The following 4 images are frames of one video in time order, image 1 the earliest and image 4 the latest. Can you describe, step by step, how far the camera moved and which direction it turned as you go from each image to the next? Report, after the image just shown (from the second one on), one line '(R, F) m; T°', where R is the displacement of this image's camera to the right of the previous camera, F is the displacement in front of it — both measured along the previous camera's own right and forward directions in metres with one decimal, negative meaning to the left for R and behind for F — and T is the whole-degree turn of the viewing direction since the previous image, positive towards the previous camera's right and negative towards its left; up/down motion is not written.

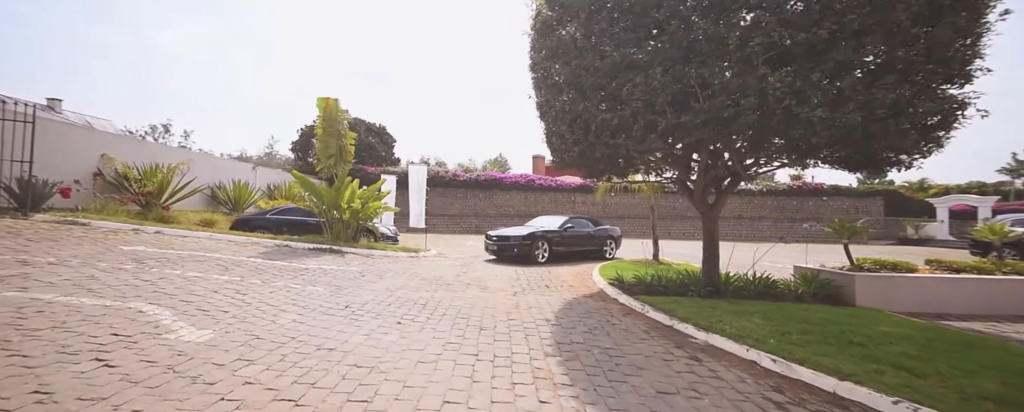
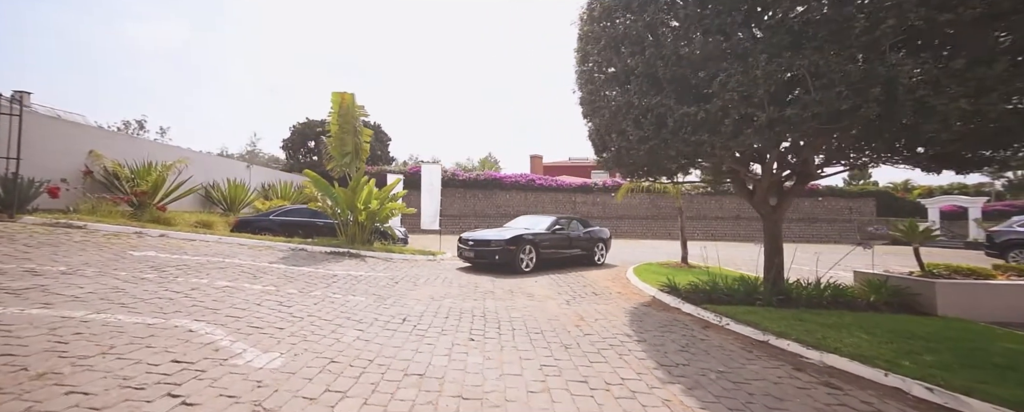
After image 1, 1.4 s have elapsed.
(-1.2, +0.4) m; +2°
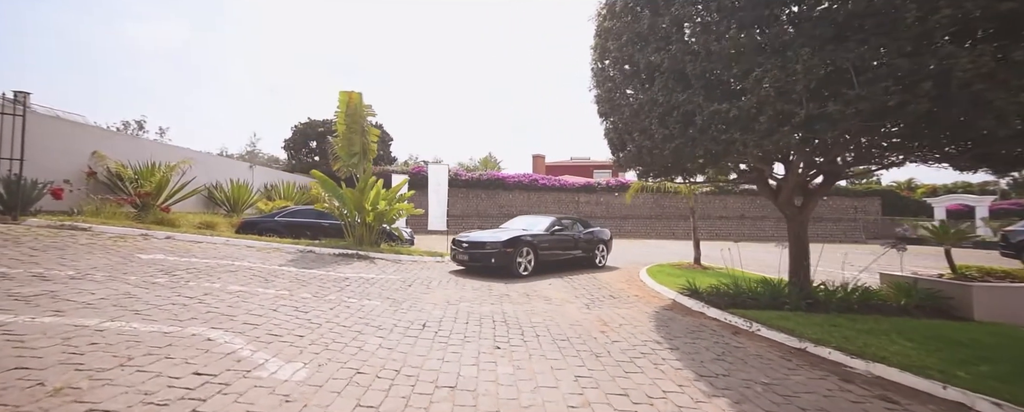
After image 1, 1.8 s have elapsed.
(-0.3, +0.2) m; 0°
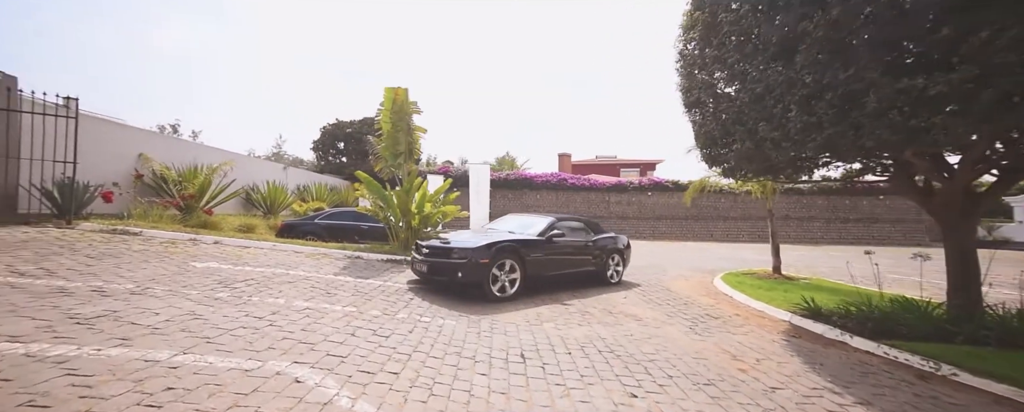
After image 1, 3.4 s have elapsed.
(-1.2, +0.8) m; -3°
